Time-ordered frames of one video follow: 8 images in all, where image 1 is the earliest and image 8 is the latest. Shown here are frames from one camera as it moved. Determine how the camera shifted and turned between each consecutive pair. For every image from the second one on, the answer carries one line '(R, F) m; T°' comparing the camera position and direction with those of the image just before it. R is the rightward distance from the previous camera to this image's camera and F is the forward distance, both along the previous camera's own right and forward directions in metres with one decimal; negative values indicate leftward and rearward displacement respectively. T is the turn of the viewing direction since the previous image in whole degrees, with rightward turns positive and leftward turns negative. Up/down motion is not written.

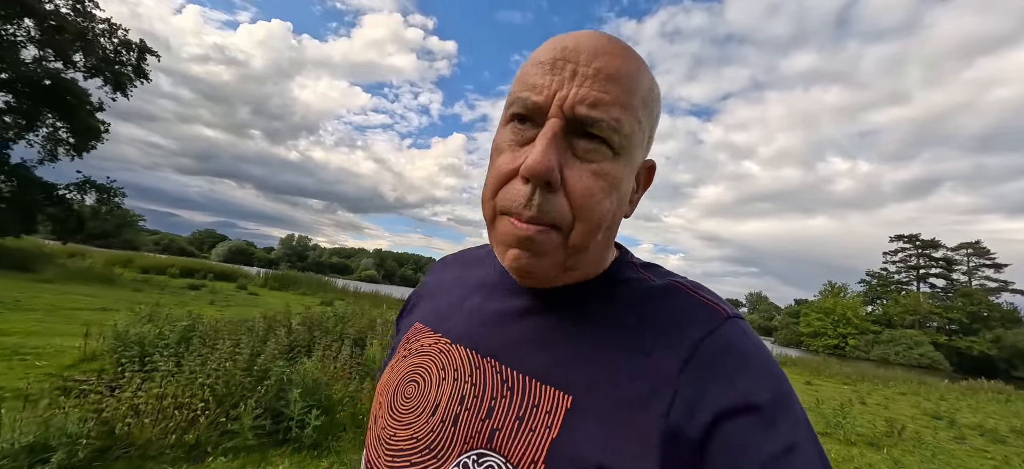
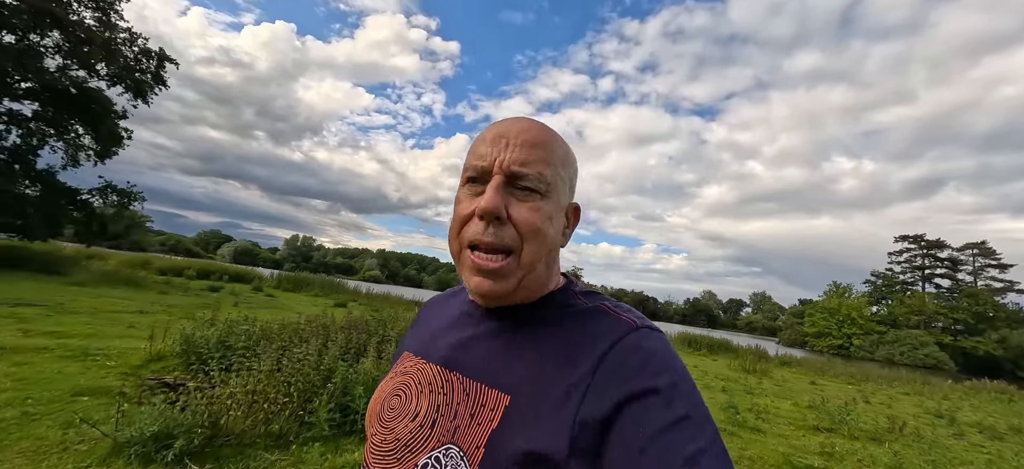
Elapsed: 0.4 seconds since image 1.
(-0.5, -0.6) m; 0°
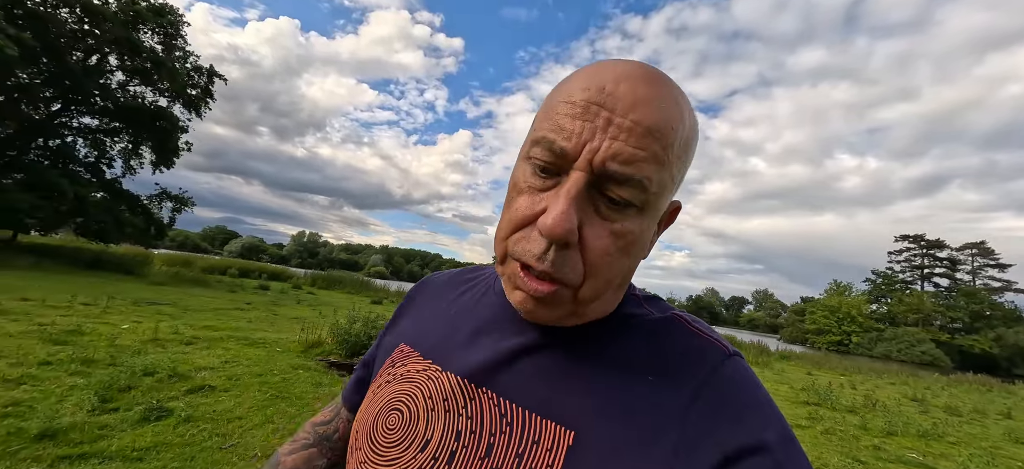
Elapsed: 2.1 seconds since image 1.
(-1.6, -2.4) m; 0°
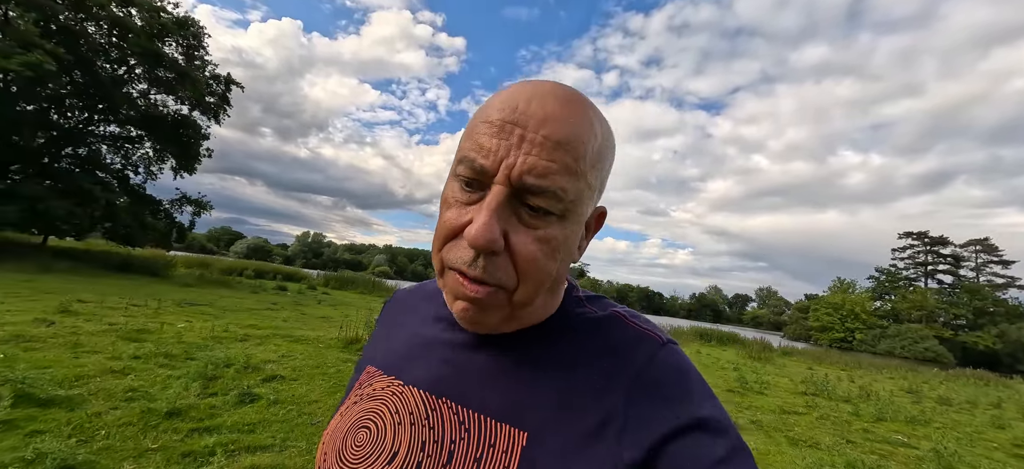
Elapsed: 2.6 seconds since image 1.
(-0.5, -0.9) m; 0°
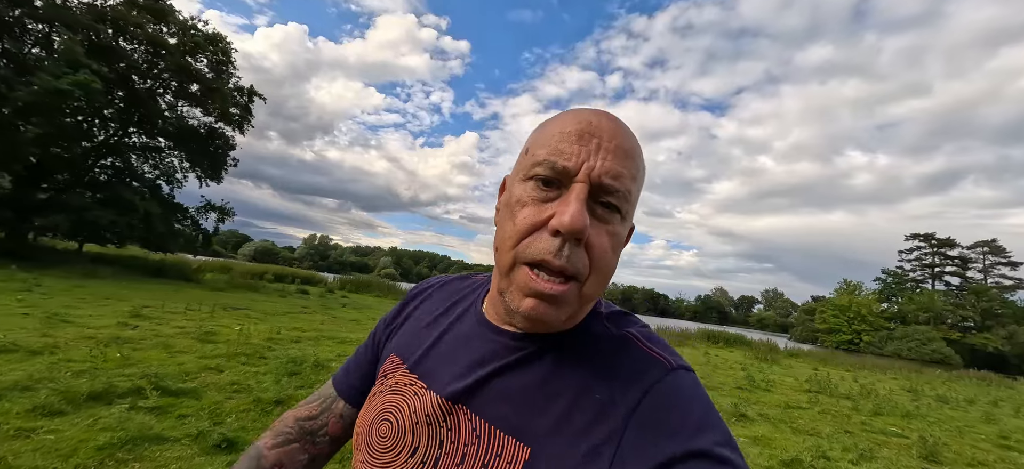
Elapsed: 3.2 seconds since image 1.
(-0.7, -1.0) m; -1°
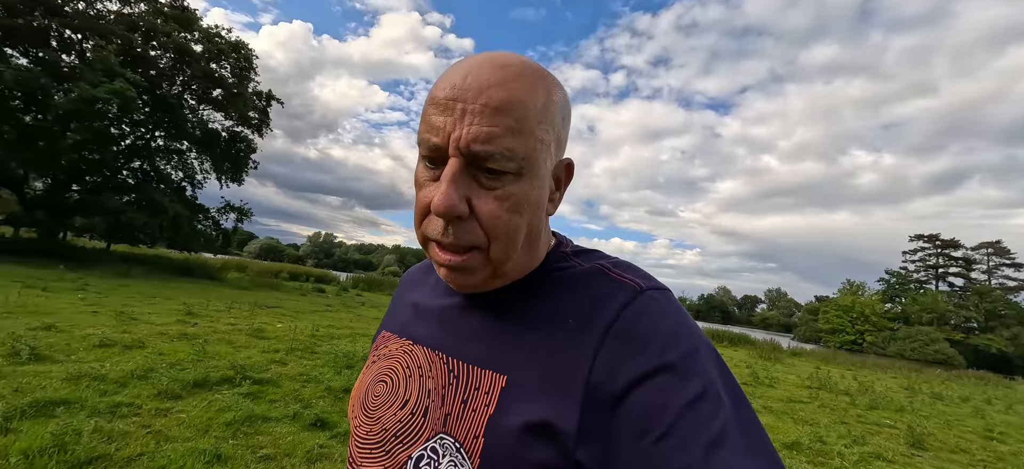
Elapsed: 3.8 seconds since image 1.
(-0.6, -0.9) m; 0°
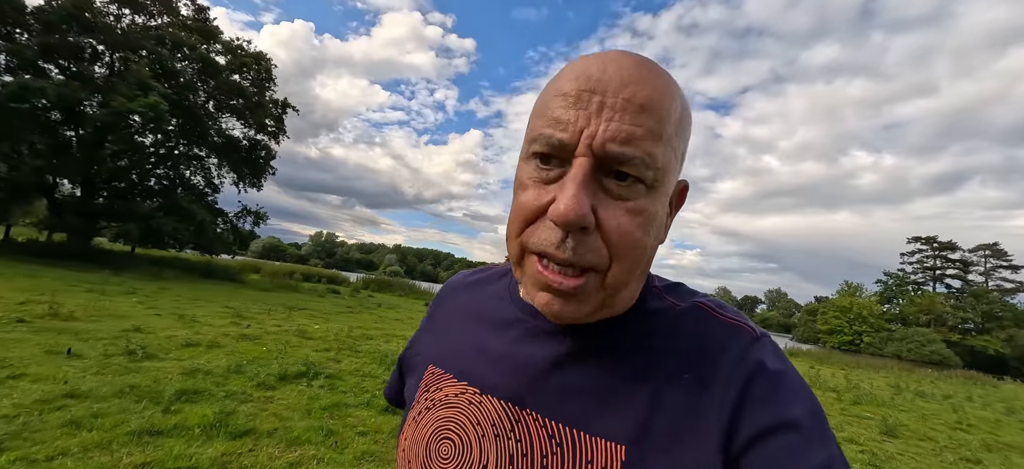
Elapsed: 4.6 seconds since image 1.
(-0.6, -1.3) m; 0°
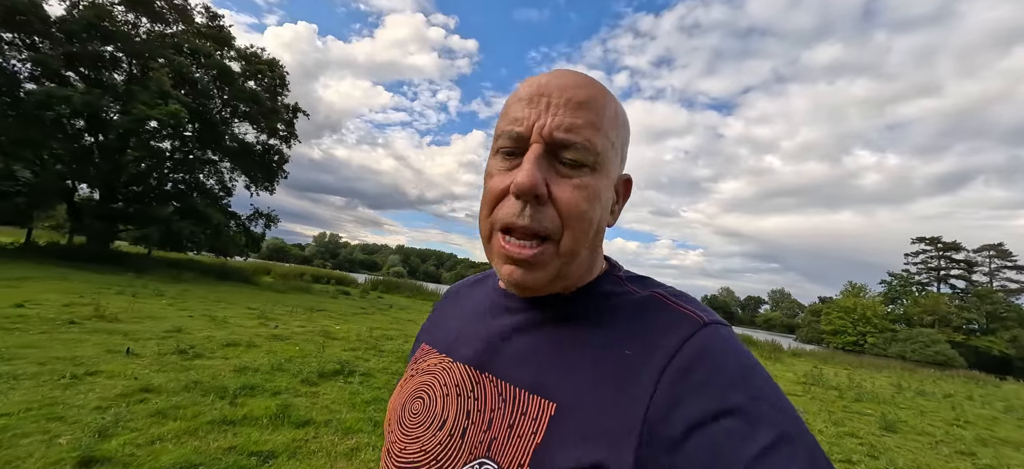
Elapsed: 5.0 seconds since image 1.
(-0.4, -0.6) m; 0°
